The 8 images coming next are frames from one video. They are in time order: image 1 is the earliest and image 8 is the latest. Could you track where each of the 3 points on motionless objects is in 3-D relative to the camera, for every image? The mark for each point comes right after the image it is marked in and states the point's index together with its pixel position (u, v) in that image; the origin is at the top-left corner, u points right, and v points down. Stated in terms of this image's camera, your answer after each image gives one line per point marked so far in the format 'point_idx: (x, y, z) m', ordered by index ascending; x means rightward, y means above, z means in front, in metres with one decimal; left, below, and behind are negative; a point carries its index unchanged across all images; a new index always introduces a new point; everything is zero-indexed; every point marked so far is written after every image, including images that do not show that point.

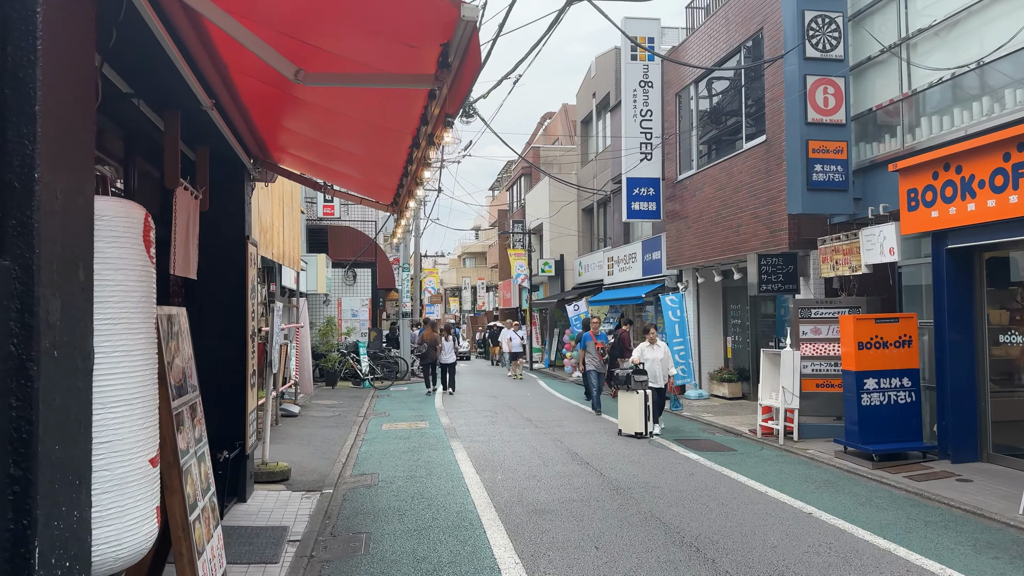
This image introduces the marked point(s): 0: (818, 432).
0: (+4.2, -2.0, +10.1) m
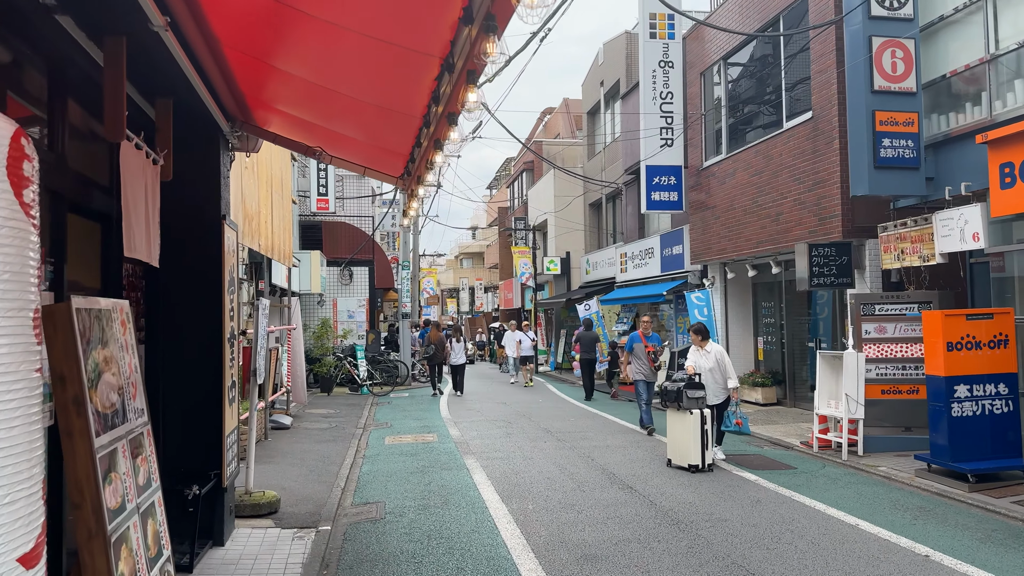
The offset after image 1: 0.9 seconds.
0: (+4.5, -1.9, +8.9) m
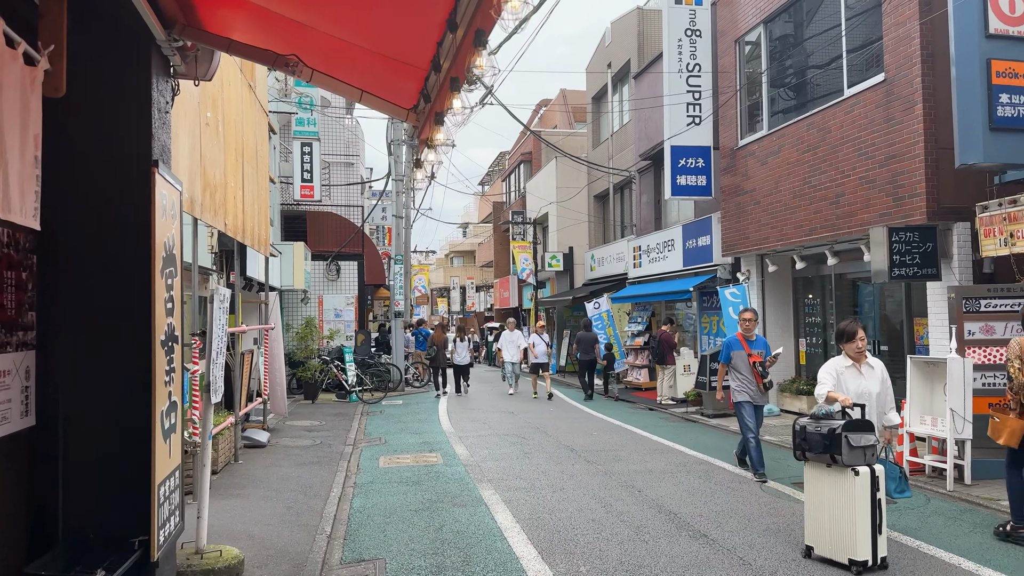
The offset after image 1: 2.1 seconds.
0: (+4.7, -1.8, +7.2) m
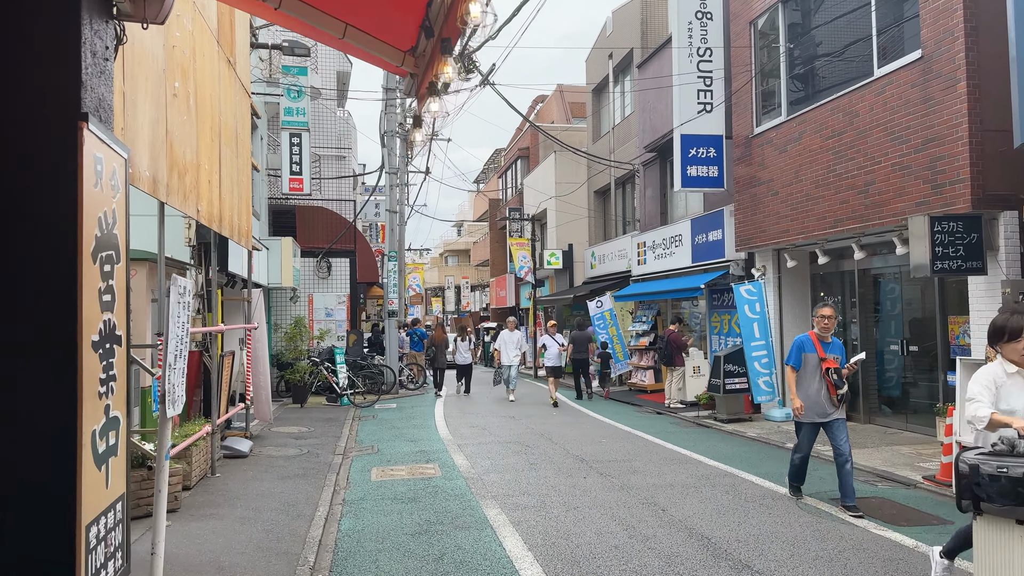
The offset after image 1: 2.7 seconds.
0: (+4.8, -1.7, +6.5) m
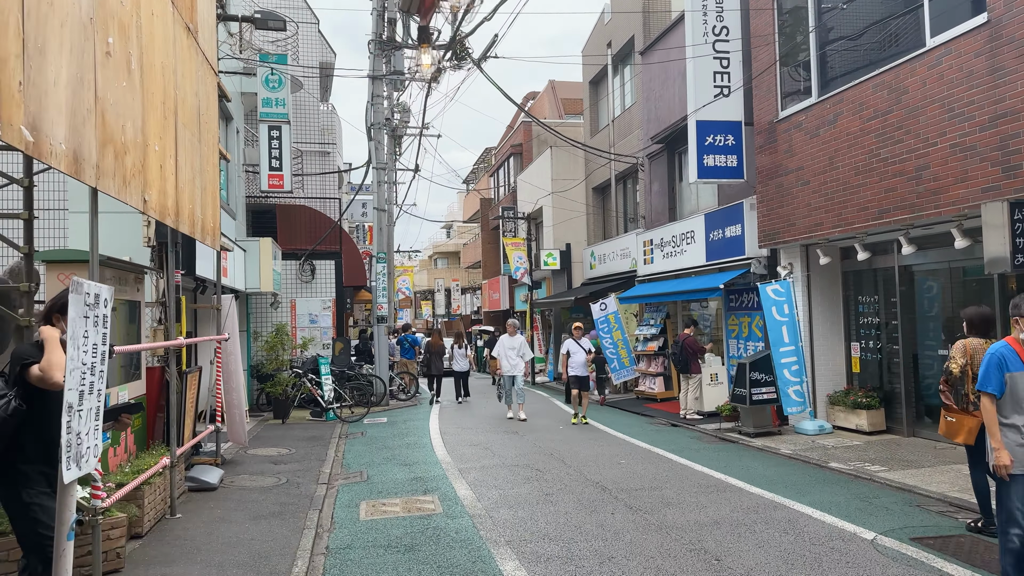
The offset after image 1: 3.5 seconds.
0: (+4.9, -1.7, +5.4) m
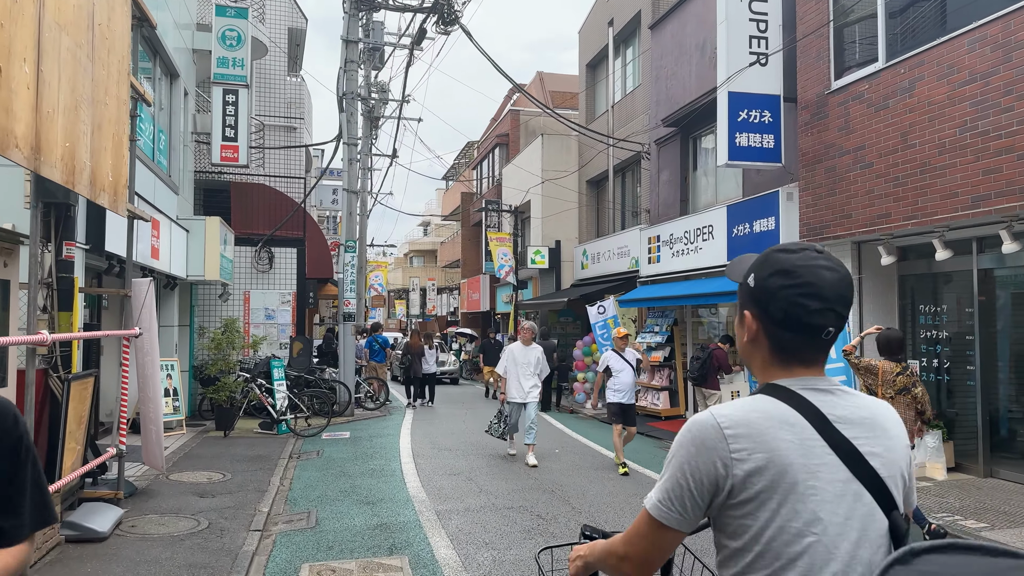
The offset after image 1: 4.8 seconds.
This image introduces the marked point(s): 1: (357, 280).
0: (+5.0, -1.8, +3.6) m
1: (-3.3, +0.2, +15.6) m
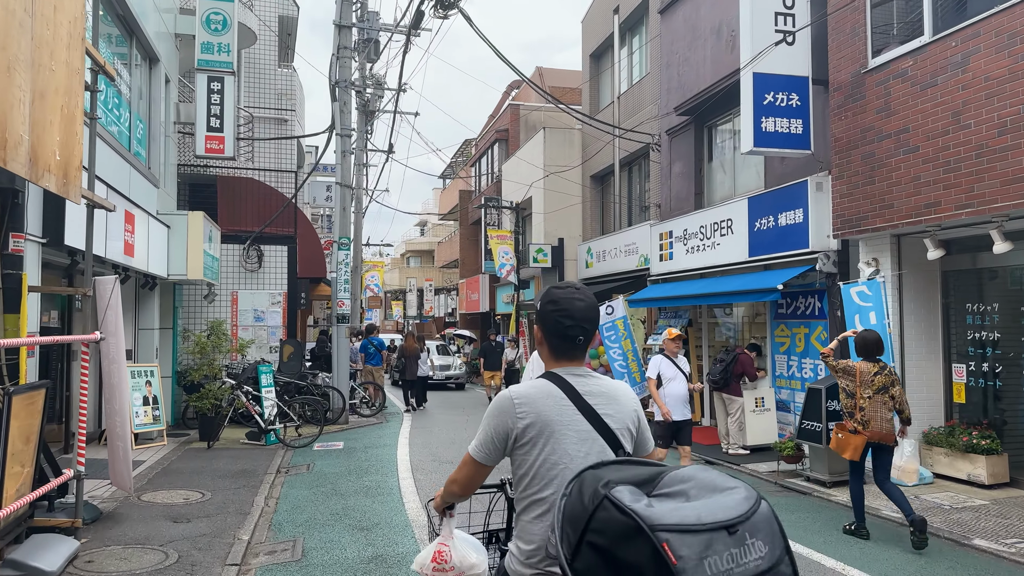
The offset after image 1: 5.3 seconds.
0: (+5.1, -1.7, +2.8) m
1: (-3.2, +0.2, +14.8) m
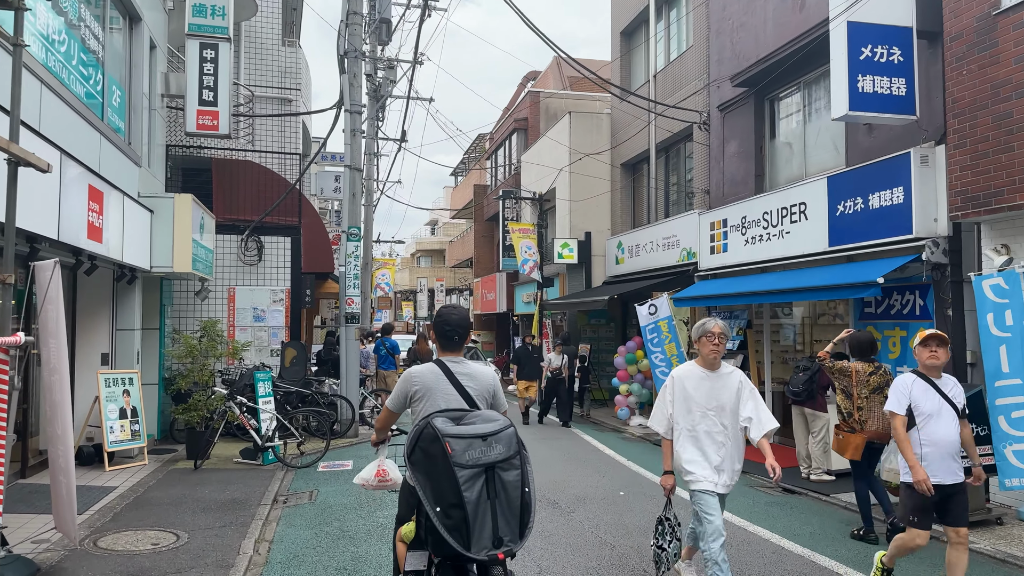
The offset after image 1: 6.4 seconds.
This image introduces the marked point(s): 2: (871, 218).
0: (+5.5, -1.6, +1.2) m
1: (-2.7, +0.3, +13.3) m
2: (+4.1, +0.8, +8.4) m
